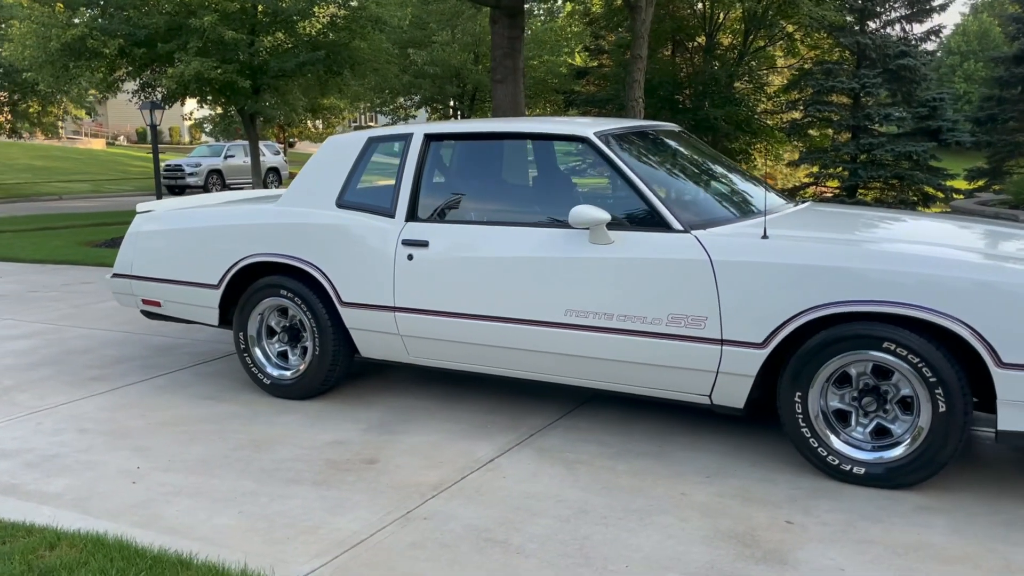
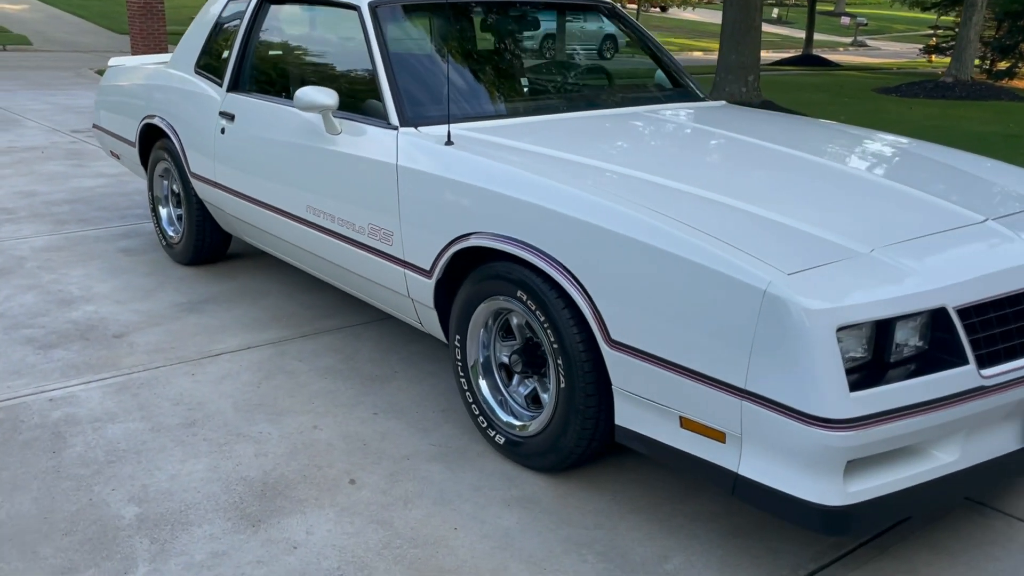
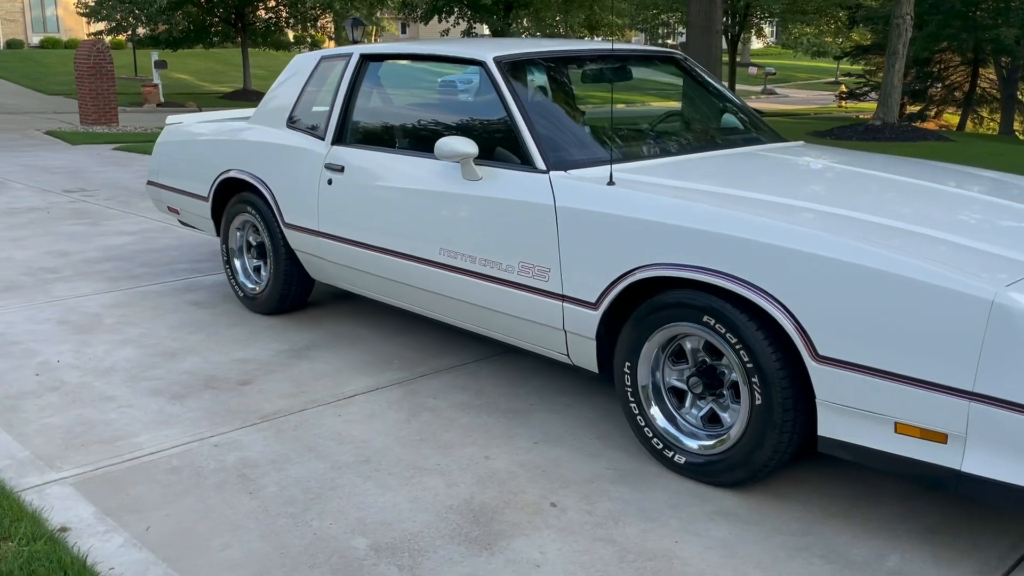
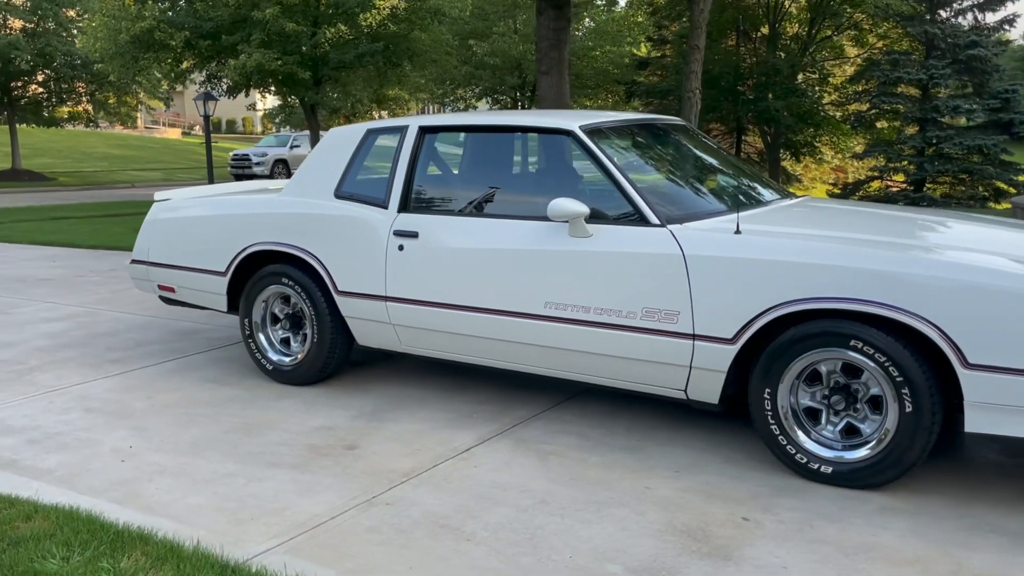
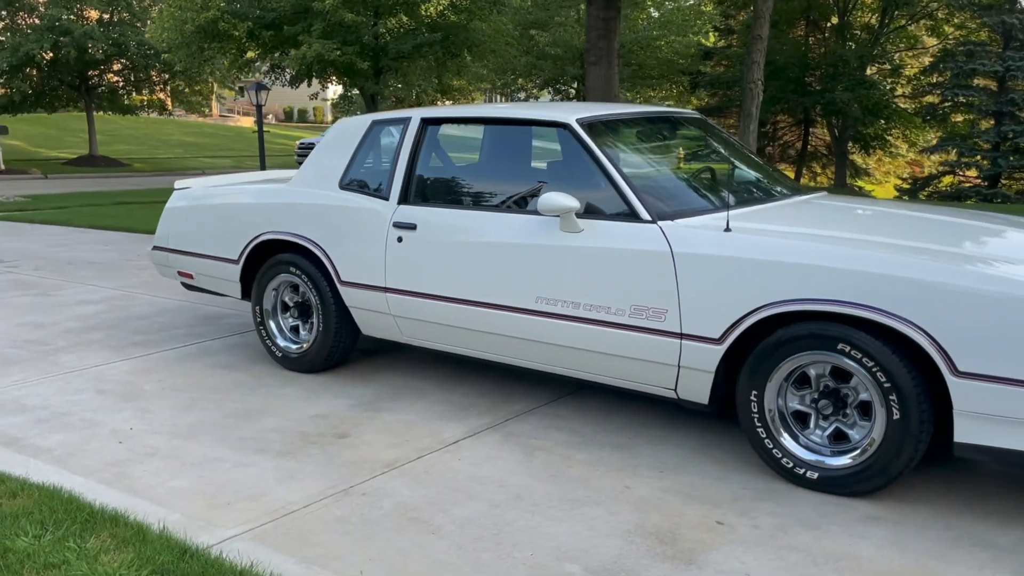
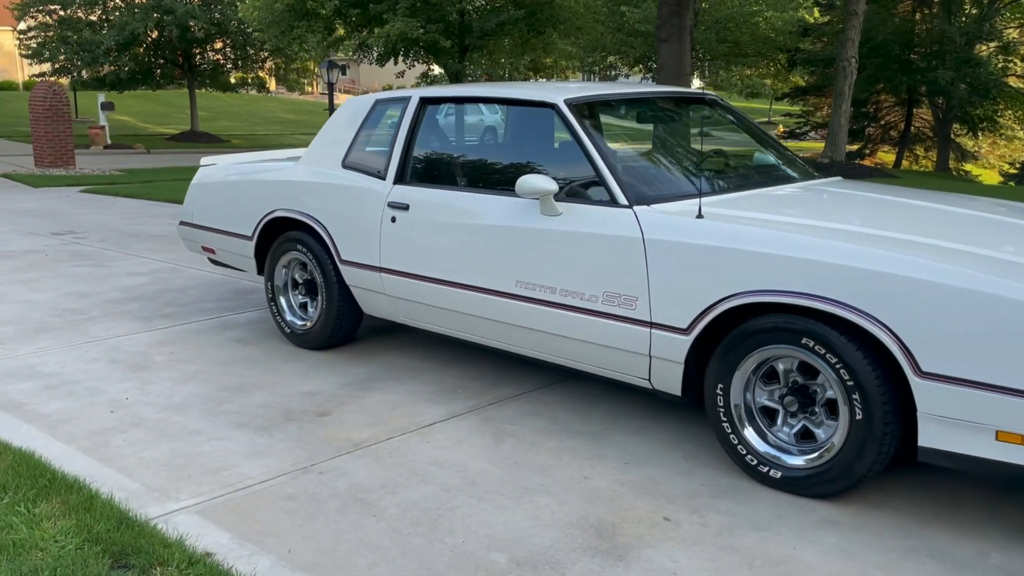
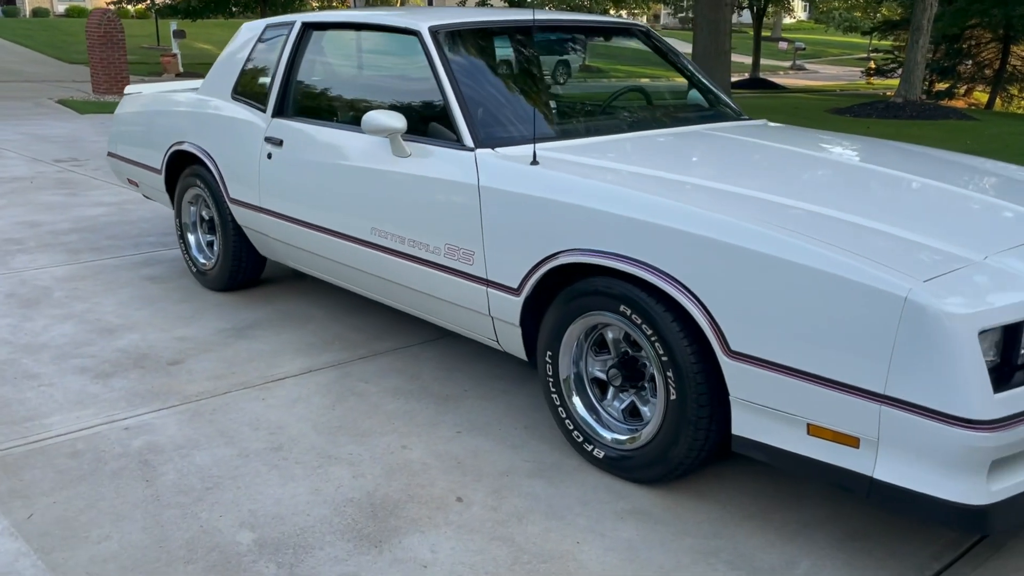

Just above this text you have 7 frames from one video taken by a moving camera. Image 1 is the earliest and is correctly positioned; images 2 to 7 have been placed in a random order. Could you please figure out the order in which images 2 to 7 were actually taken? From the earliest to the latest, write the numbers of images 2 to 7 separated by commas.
4, 5, 6, 3, 7, 2
